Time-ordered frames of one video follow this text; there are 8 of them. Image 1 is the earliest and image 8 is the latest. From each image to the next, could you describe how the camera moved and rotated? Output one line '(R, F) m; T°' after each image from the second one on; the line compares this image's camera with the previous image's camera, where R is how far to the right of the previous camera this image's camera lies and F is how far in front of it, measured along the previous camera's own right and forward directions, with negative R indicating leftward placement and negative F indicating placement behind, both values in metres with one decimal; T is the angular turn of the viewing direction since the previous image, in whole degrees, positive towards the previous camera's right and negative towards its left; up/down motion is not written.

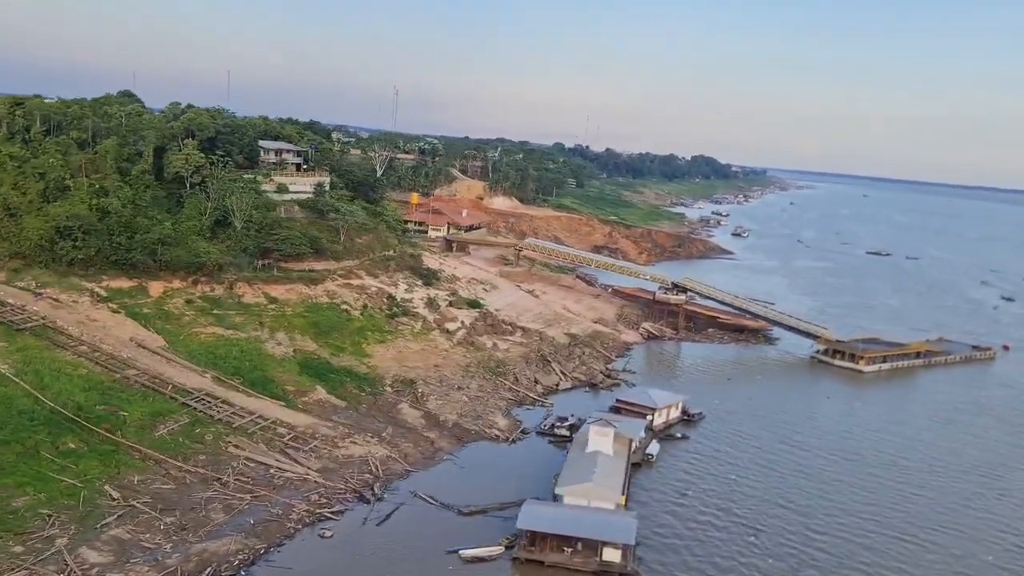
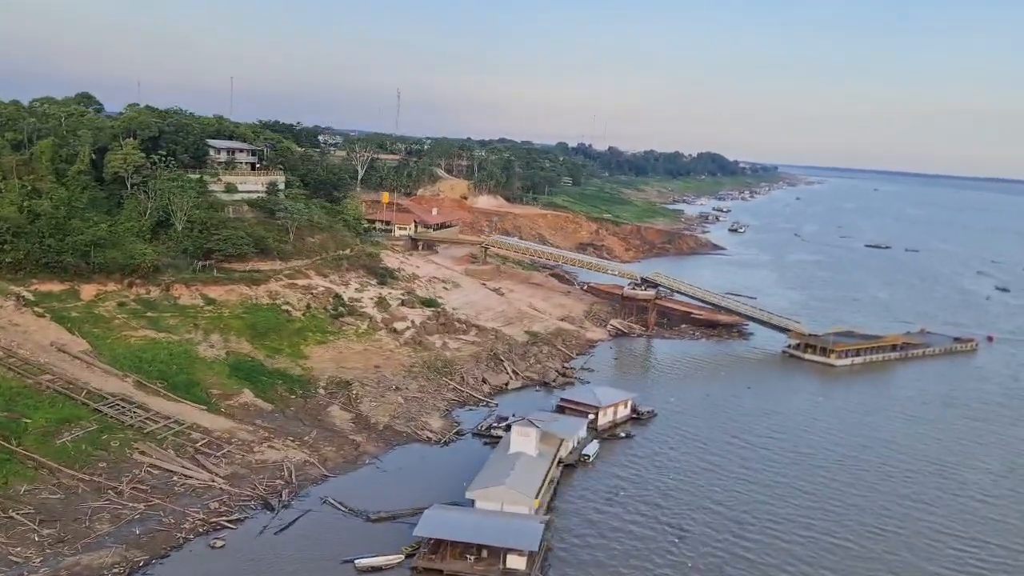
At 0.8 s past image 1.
(+2.8, +1.2) m; -1°
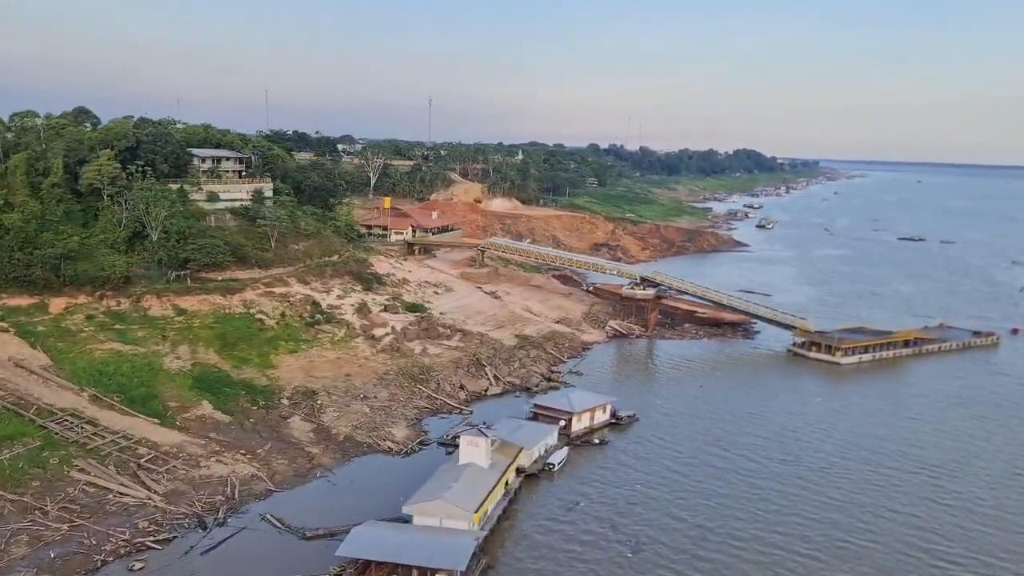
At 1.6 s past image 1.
(+2.7, +1.4) m; -3°
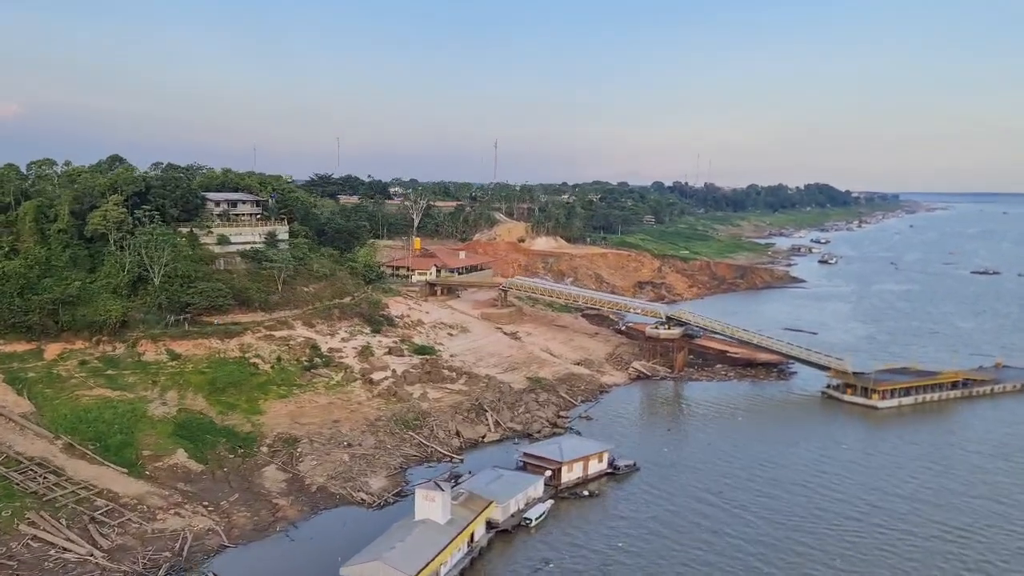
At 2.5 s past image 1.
(+3.0, +1.7) m; -5°
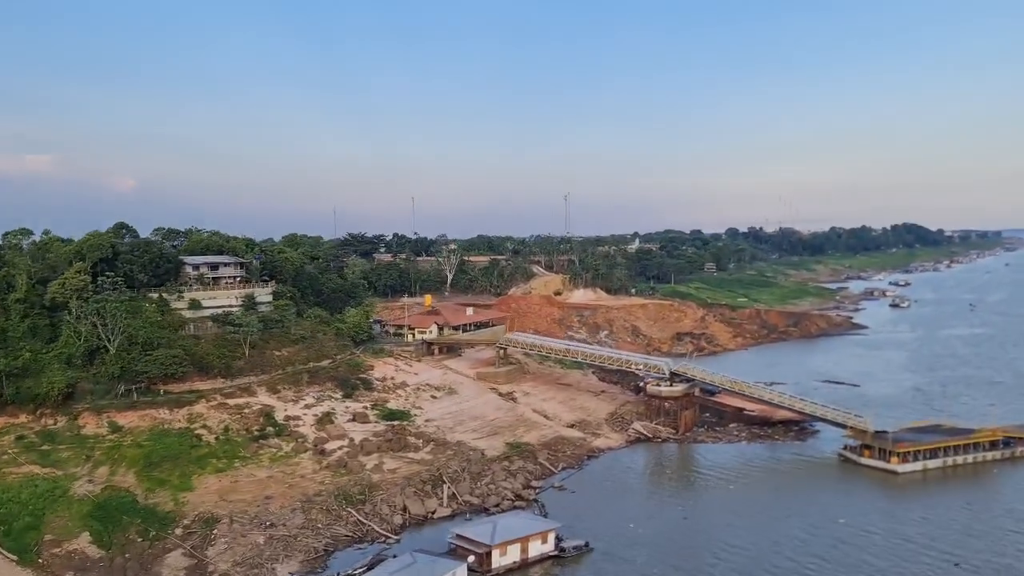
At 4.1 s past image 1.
(+5.0, +3.1) m; -5°
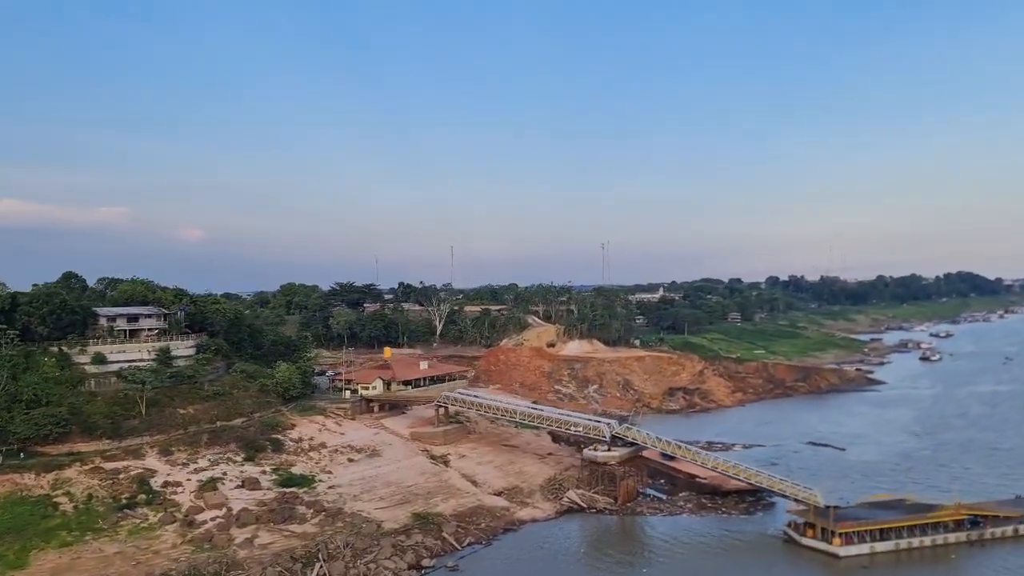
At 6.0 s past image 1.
(+6.0, +3.3) m; -3°
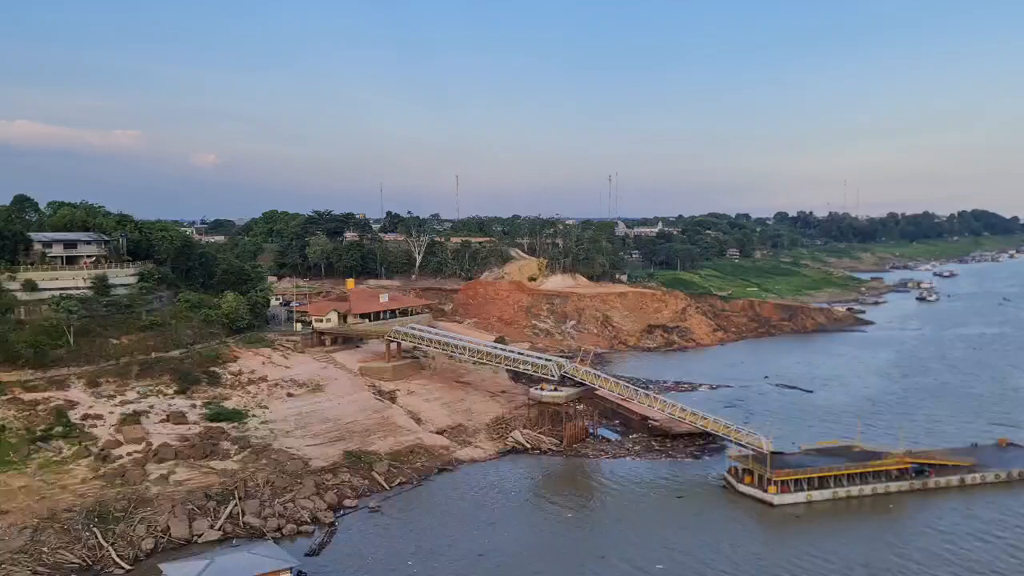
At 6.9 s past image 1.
(+3.0, +1.7) m; -1°
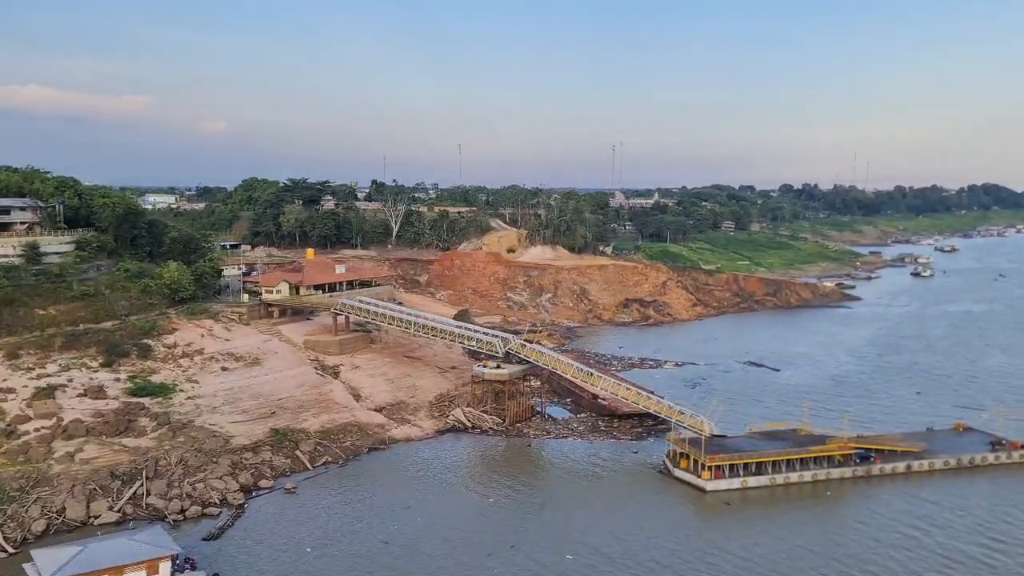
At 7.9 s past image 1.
(+2.9, +1.5) m; 0°
